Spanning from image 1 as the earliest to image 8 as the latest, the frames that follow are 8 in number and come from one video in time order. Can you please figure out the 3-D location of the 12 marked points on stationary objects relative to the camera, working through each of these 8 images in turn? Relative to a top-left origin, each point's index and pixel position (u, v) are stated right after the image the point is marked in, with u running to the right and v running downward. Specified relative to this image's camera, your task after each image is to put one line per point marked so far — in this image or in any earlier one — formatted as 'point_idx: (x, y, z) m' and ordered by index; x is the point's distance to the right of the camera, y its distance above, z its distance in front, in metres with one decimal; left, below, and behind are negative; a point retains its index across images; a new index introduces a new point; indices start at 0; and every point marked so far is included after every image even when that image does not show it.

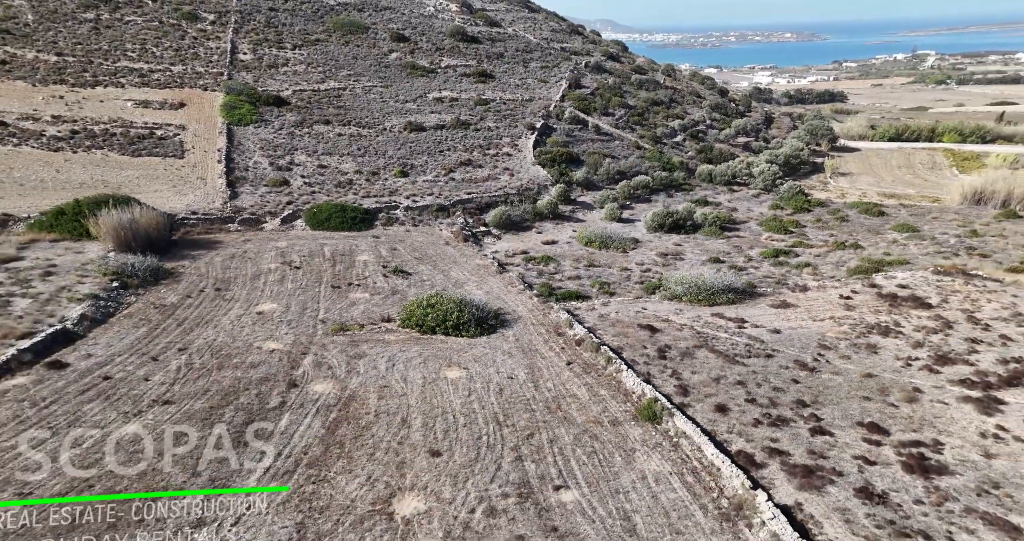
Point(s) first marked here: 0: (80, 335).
0: (-8.5, -1.4, +11.6) m
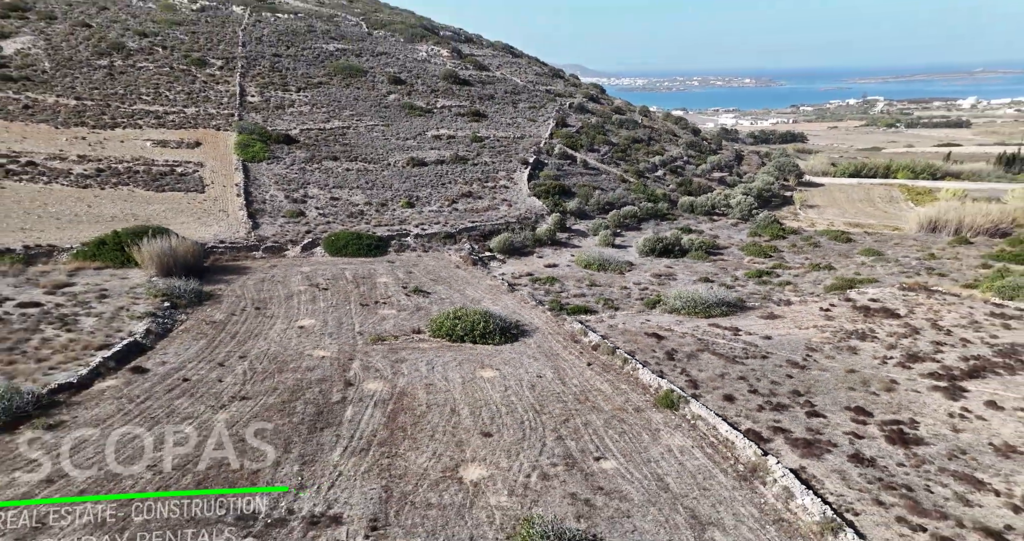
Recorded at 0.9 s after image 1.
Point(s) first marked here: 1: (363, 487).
0: (-7.9, -1.7, +12.7) m
1: (-2.2, -3.3, +9.0) m
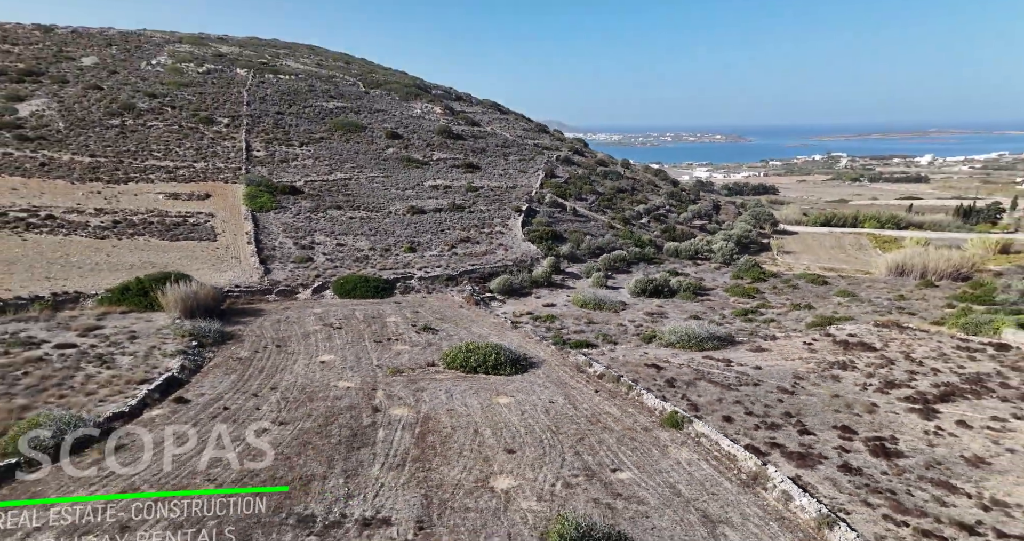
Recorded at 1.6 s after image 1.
0: (-7.5, -2.5, +13.5) m
1: (-1.8, -3.7, +9.8) m
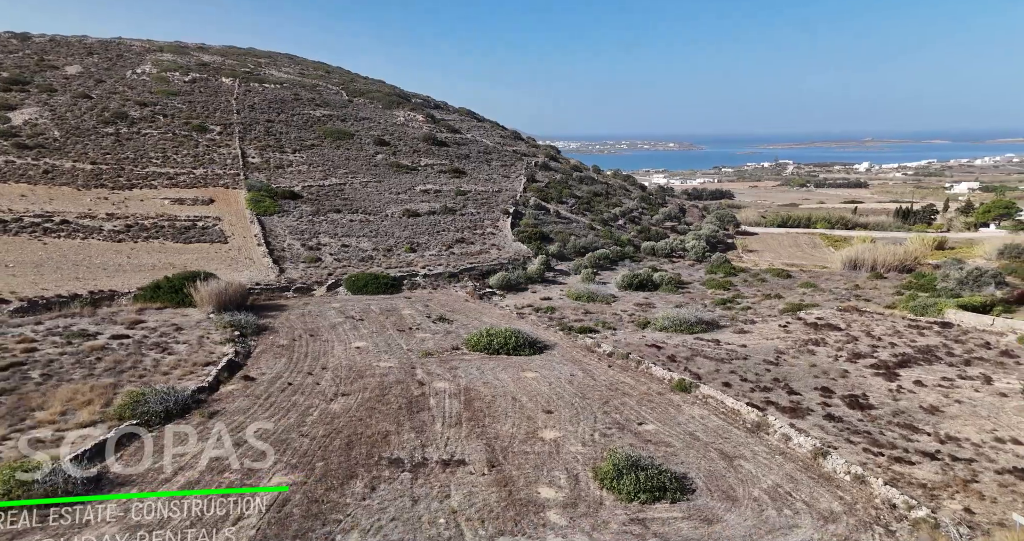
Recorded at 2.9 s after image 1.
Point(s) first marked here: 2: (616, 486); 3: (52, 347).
0: (-6.8, -2.3, +14.8) m
1: (-0.8, -3.4, +11.5) m
2: (+1.7, -3.6, +9.6) m
3: (-11.3, -1.8, +14.5) m
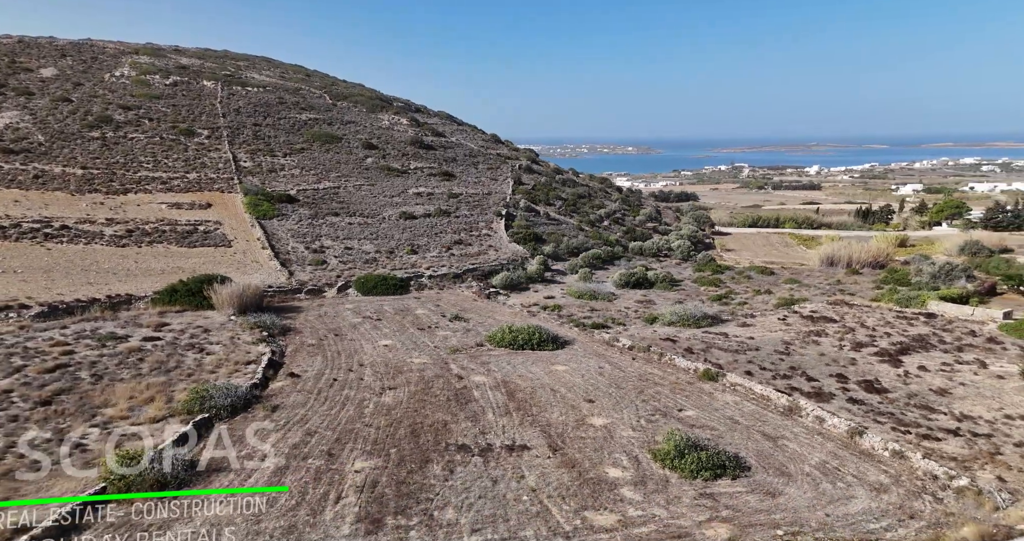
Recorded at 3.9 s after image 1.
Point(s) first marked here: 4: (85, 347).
0: (-5.9, -2.3, +15.0) m
1: (+0.3, -3.3, +11.9) m
2: (+2.9, -3.4, +10.2) m
3: (-10.4, -1.9, +14.4) m
4: (-10.6, -1.9, +14.5) m
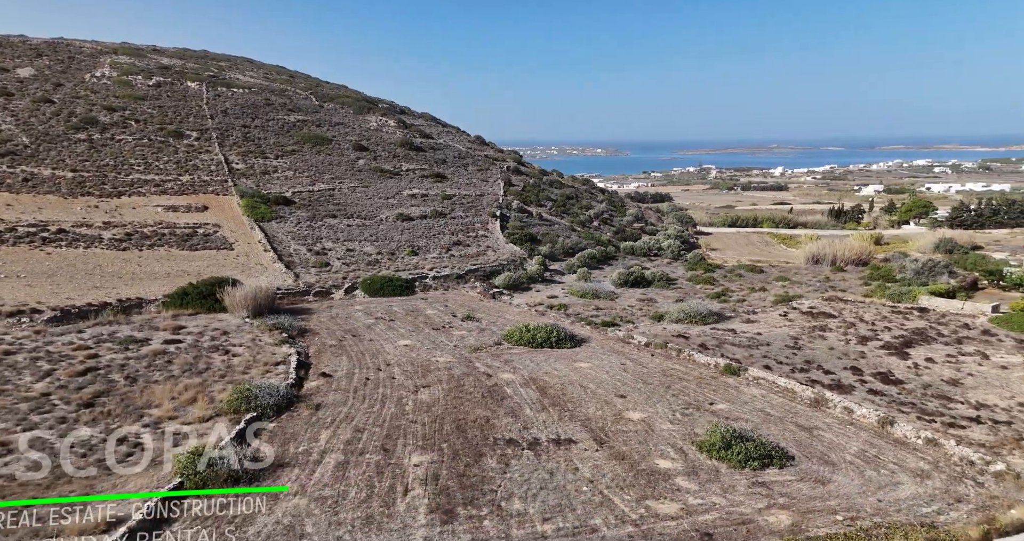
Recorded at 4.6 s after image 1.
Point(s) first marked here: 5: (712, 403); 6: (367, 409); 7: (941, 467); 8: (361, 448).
0: (-5.1, -2.4, +14.9) m
1: (+1.2, -3.2, +12.1) m
2: (+3.8, -3.3, +10.5) m
3: (-9.6, -2.0, +14.1) m
4: (-9.8, -1.9, +14.2) m
5: (+4.6, -3.1, +13.5) m
6: (-3.0, -2.8, +11.9) m
7: (+7.5, -3.4, +10.2) m
8: (-2.6, -3.1, +10.2) m
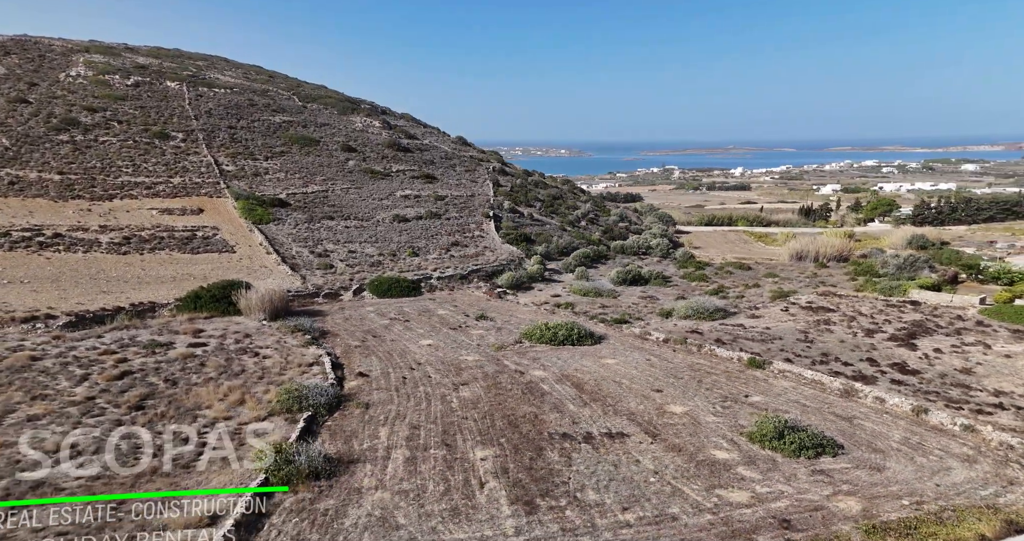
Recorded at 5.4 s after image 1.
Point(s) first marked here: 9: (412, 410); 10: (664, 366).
0: (-4.3, -2.4, +14.7) m
1: (+2.2, -3.1, +12.2) m
2: (+4.9, -3.2, +10.7) m
3: (-8.7, -2.0, +13.7) m
4: (-8.9, -2.0, +13.8) m
5: (+5.5, -2.9, +13.8) m
6: (-1.9, -2.8, +11.9) m
7: (+8.6, -3.3, +10.7) m
8: (-1.5, -3.1, +10.2) m
9: (-2.0, -2.9, +11.6) m
10: (+4.2, -2.7, +16.2) m
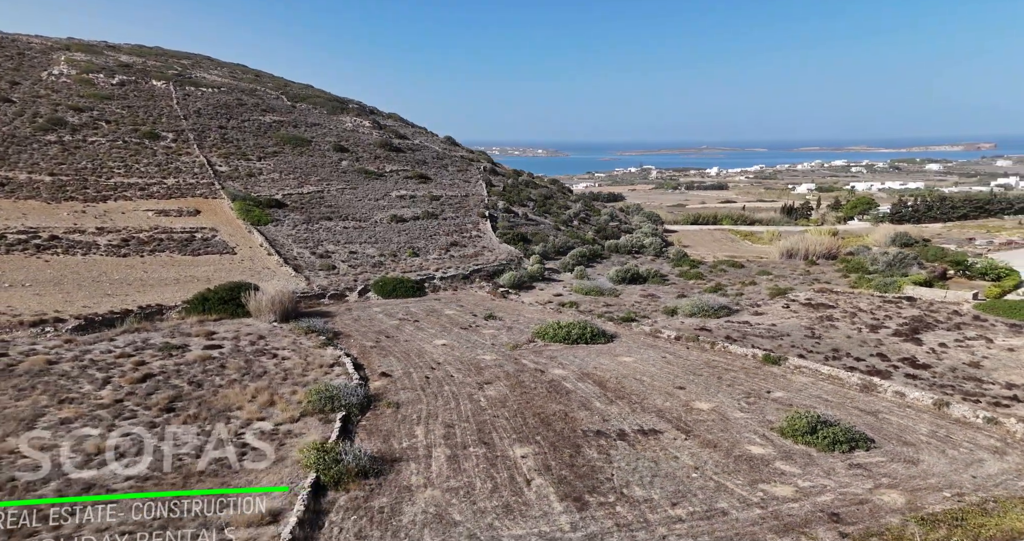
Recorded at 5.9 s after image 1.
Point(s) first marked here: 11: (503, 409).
0: (-3.7, -2.4, +14.6) m
1: (+2.8, -3.1, +12.3) m
2: (+5.6, -3.1, +10.9) m
3: (-8.1, -2.1, +13.4) m
4: (-8.3, -2.0, +13.5) m
5: (+6.1, -2.9, +14.0) m
6: (-1.3, -2.8, +11.8) m
7: (+9.3, -3.2, +10.9) m
8: (-0.8, -3.1, +10.1) m
9: (-1.3, -2.8, +11.5) m
10: (+4.7, -2.6, +16.3) m
11: (-0.2, -2.9, +11.9) m
